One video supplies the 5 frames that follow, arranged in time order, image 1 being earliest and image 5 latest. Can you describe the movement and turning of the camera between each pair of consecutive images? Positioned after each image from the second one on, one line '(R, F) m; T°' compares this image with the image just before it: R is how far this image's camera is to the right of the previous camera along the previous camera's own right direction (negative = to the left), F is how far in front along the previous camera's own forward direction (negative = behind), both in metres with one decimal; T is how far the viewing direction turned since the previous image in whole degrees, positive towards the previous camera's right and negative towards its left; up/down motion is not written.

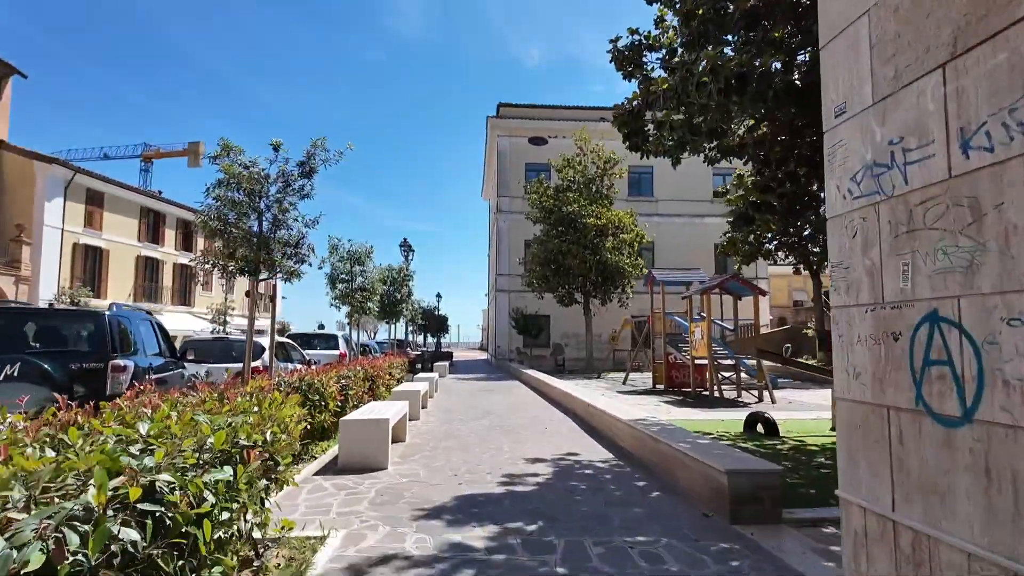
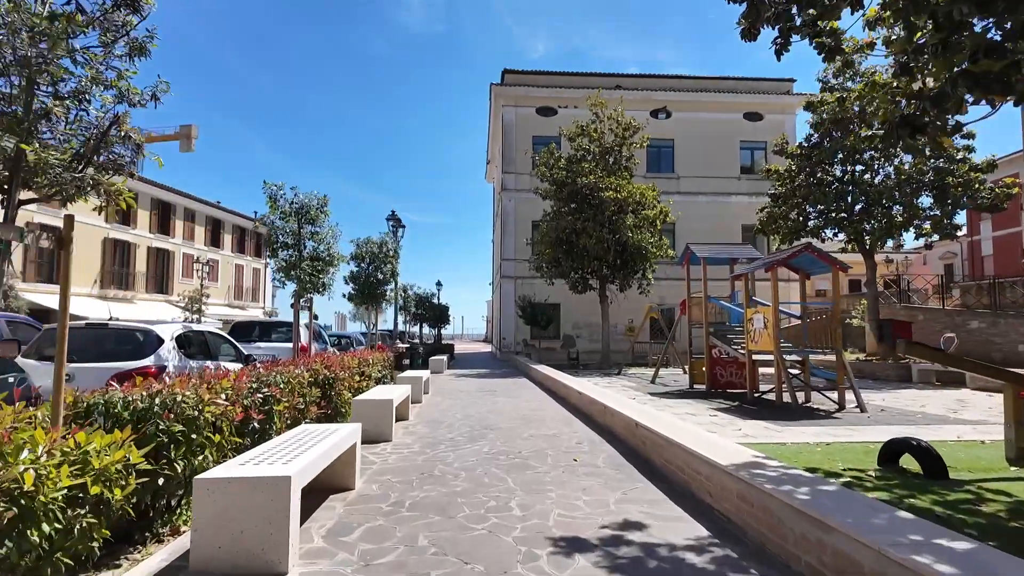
(-0.1, +3.2) m; -1°
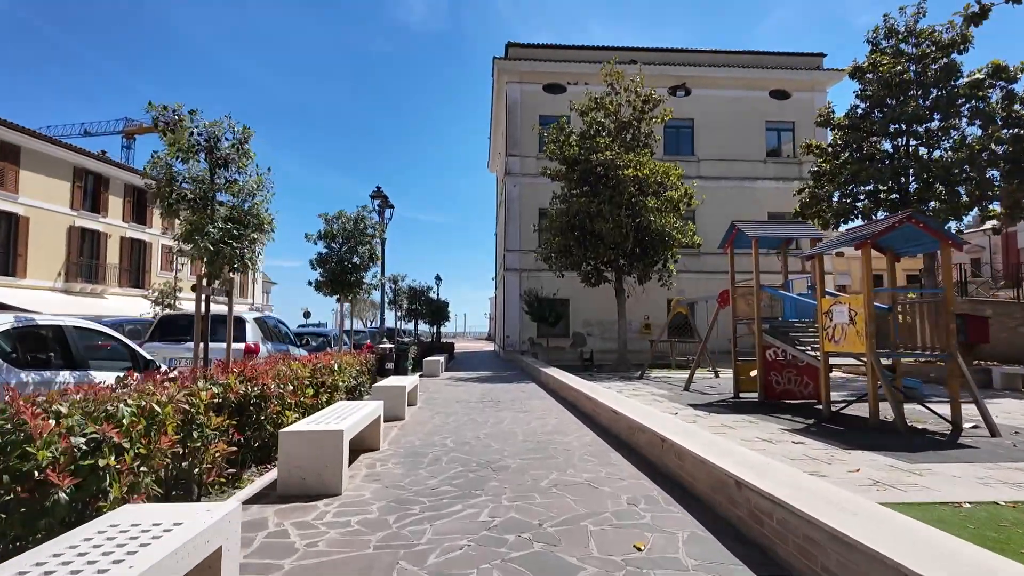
(-0.1, +2.7) m; 0°
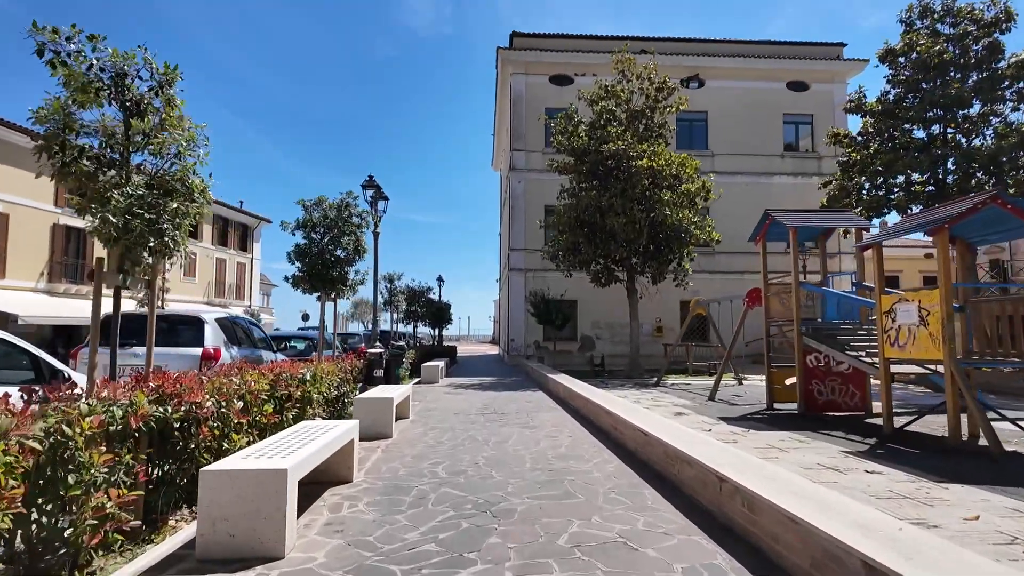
(0.0, +1.4) m; 0°
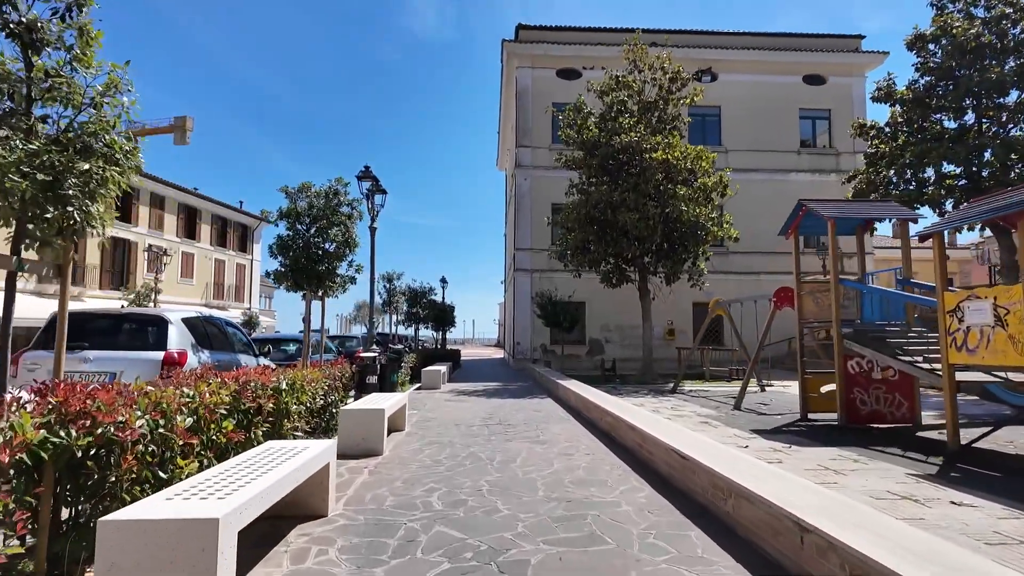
(0.0, +1.0) m; 0°
